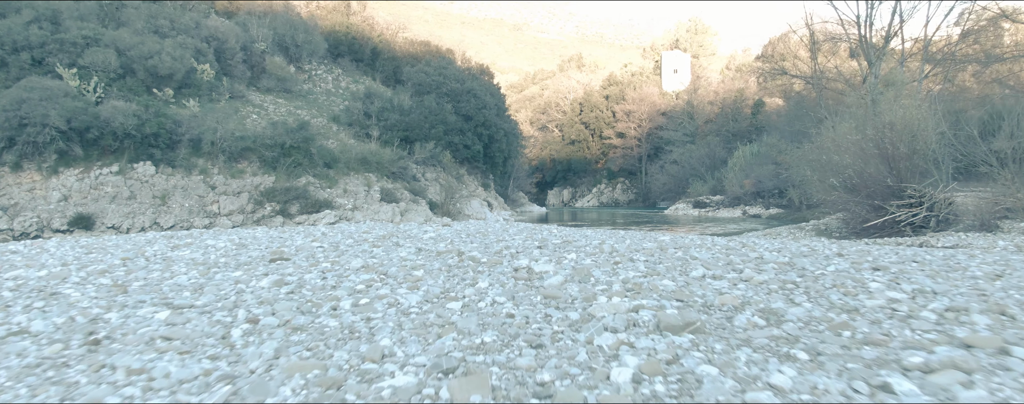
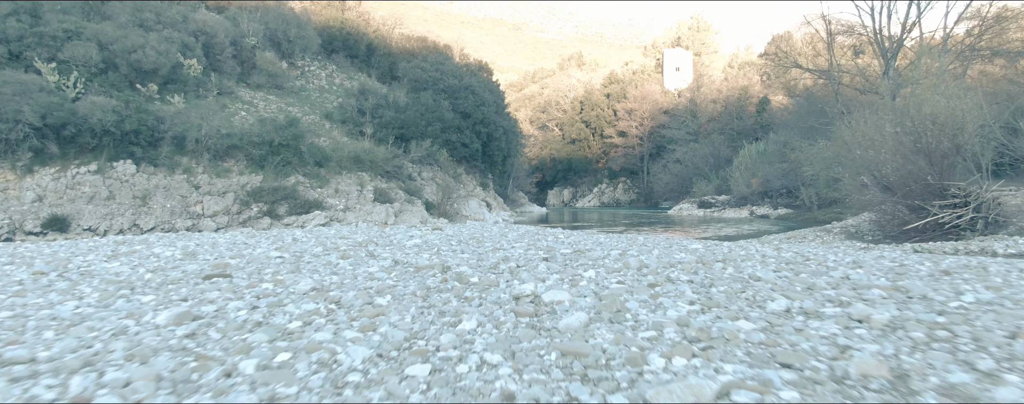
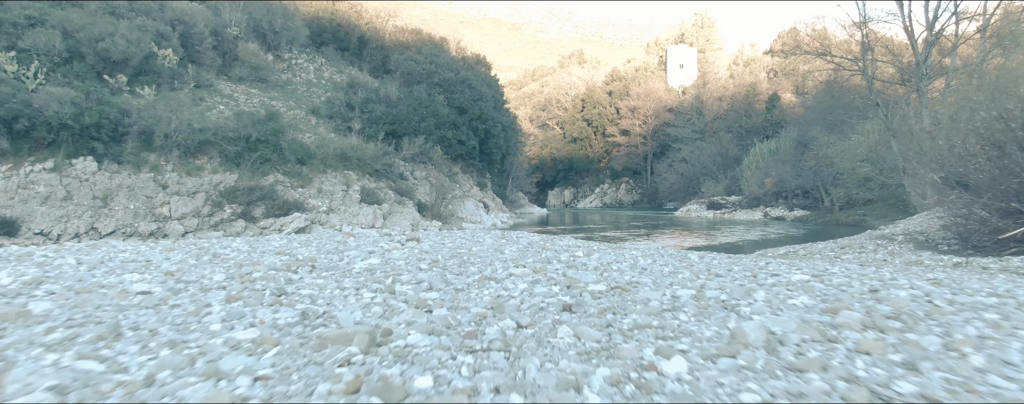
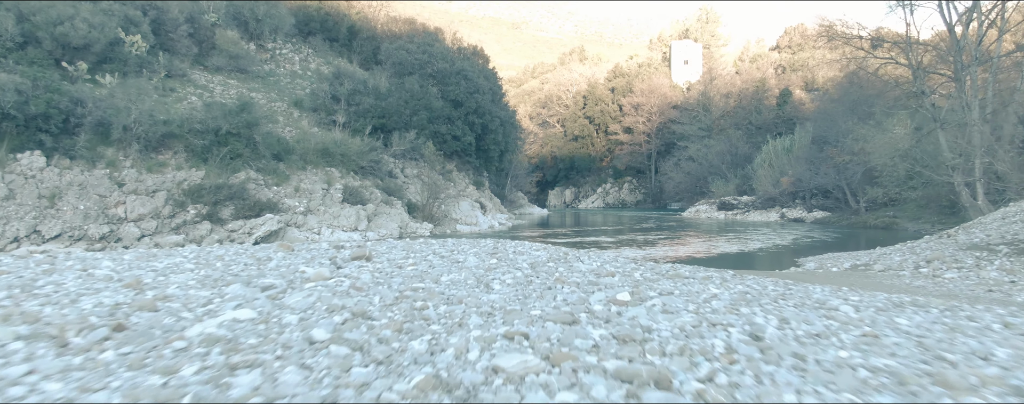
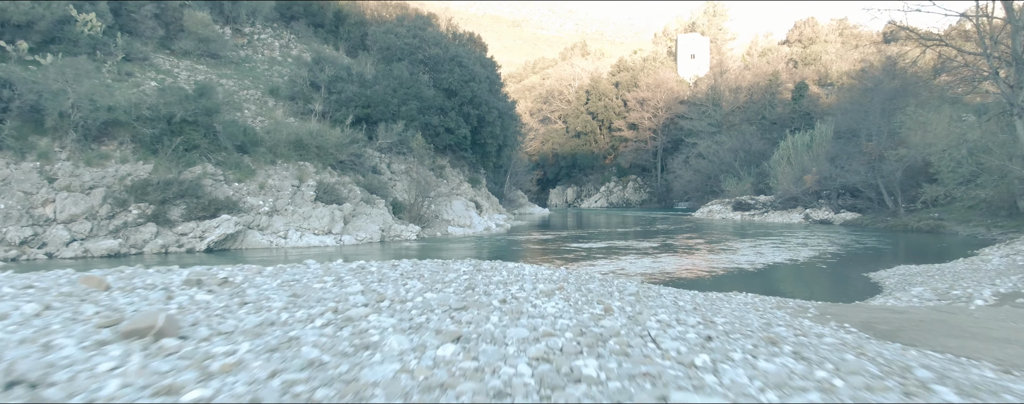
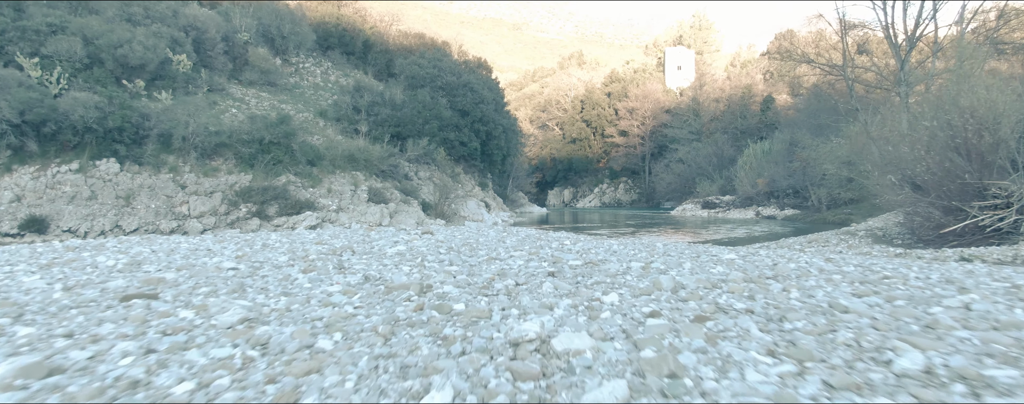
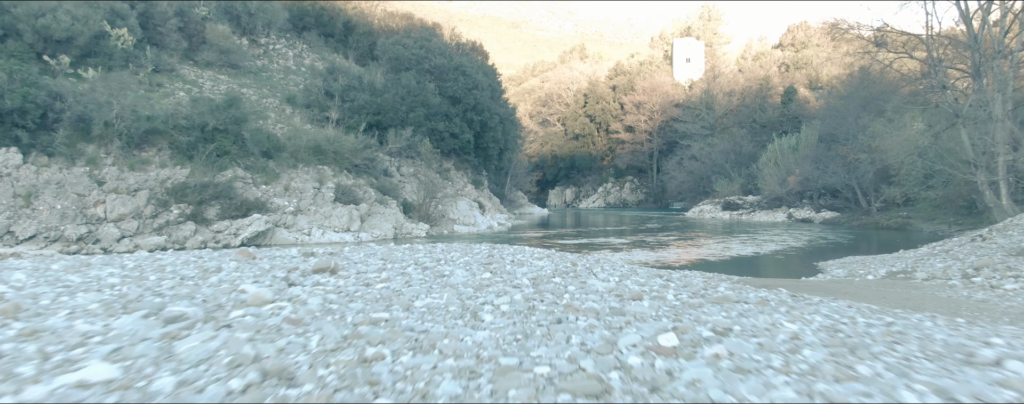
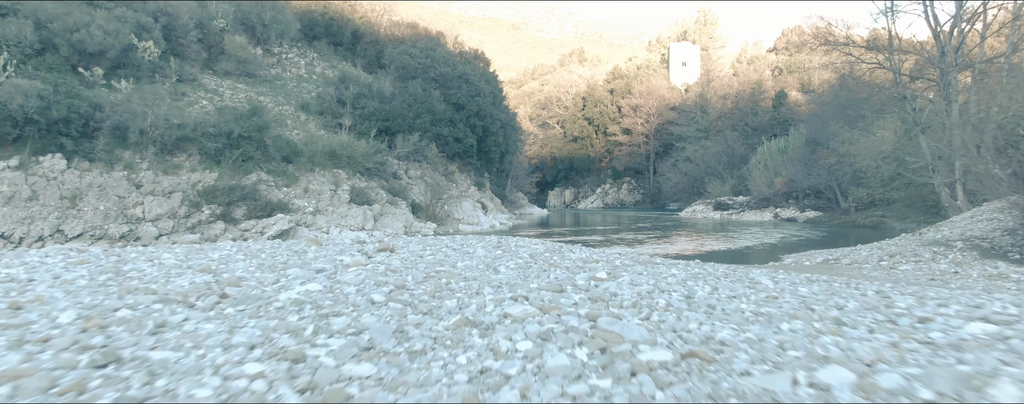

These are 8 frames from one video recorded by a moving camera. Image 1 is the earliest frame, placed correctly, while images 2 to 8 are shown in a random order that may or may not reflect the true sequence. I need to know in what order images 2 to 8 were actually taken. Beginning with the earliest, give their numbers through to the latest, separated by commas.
2, 6, 3, 8, 4, 7, 5
